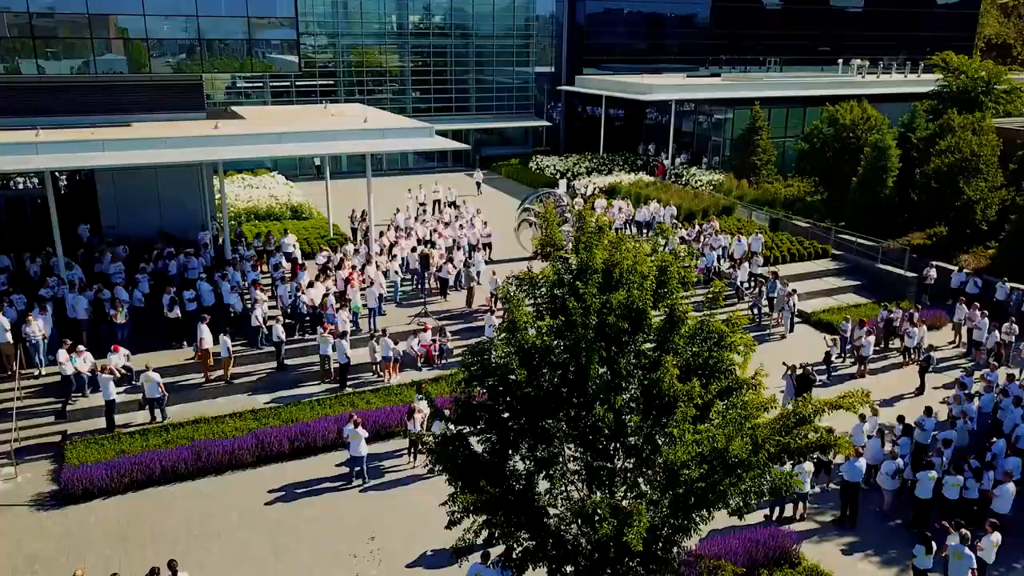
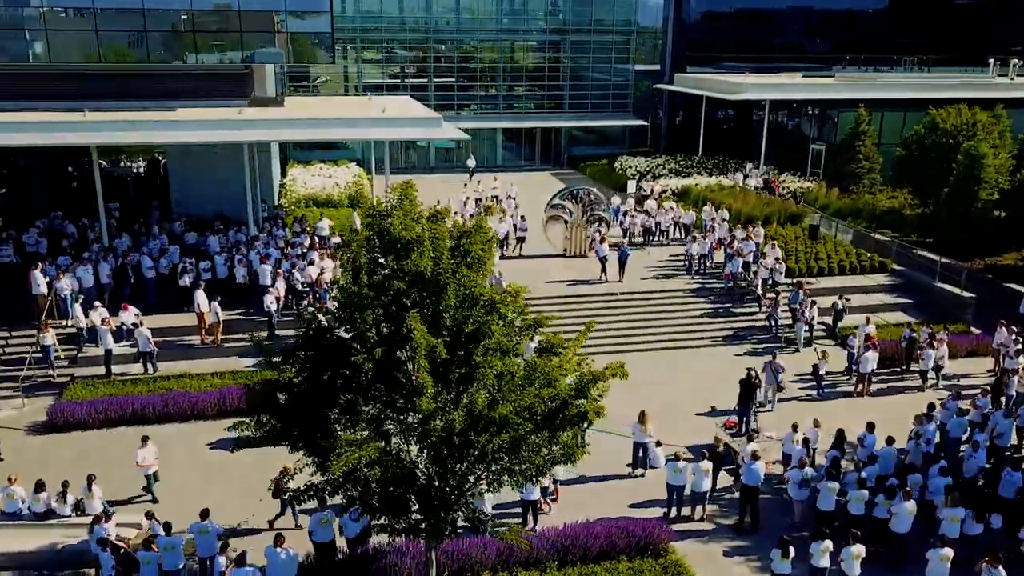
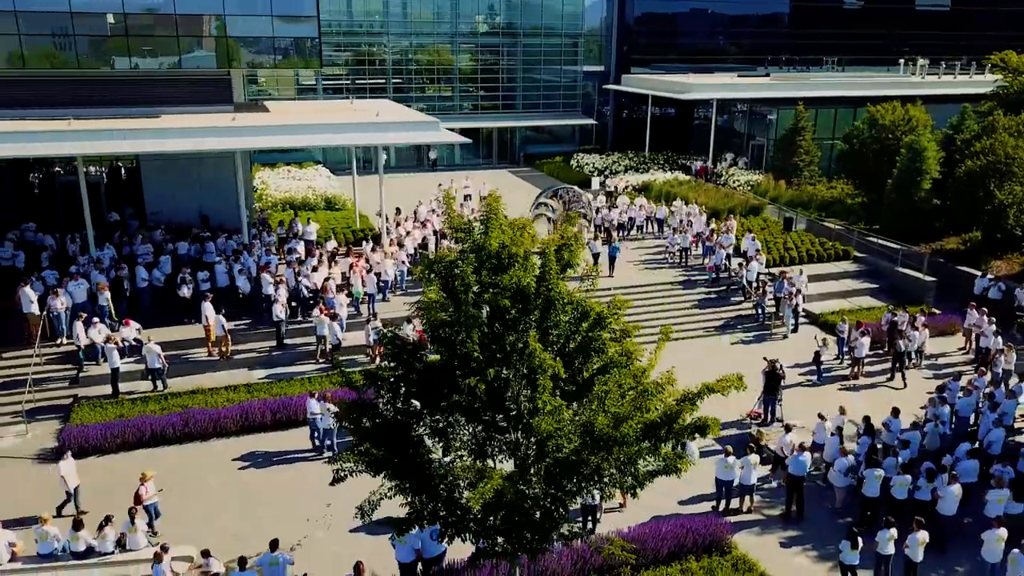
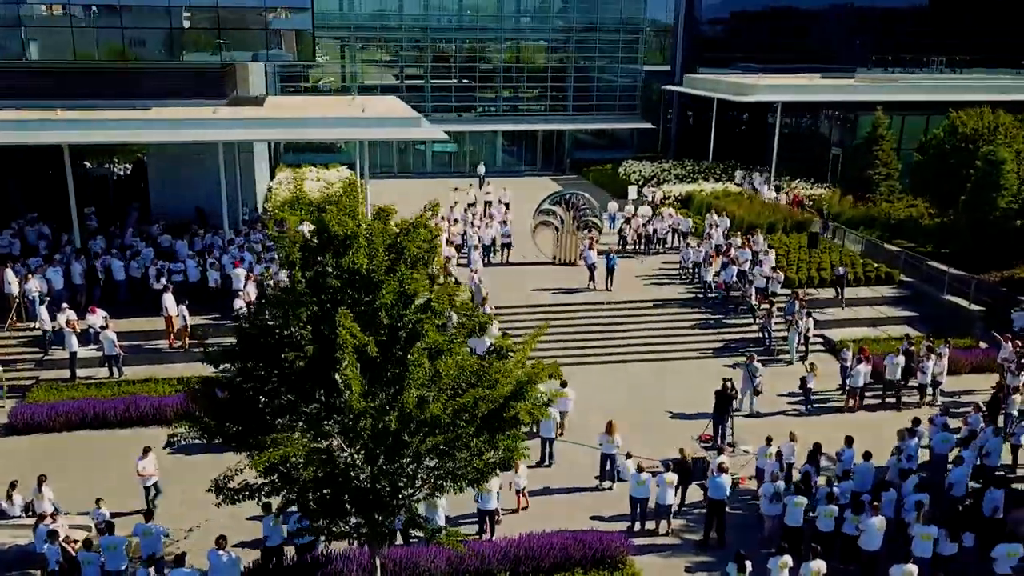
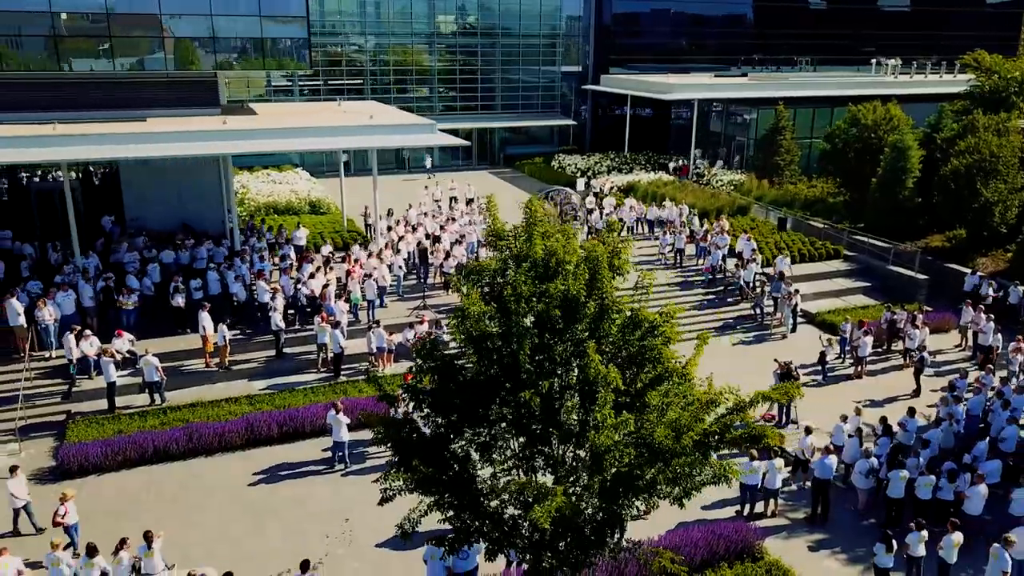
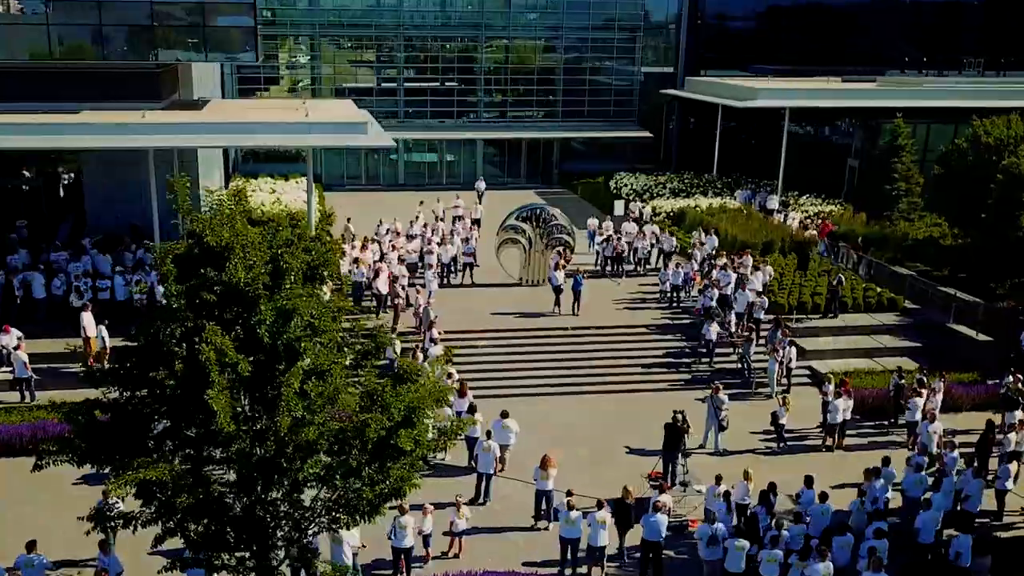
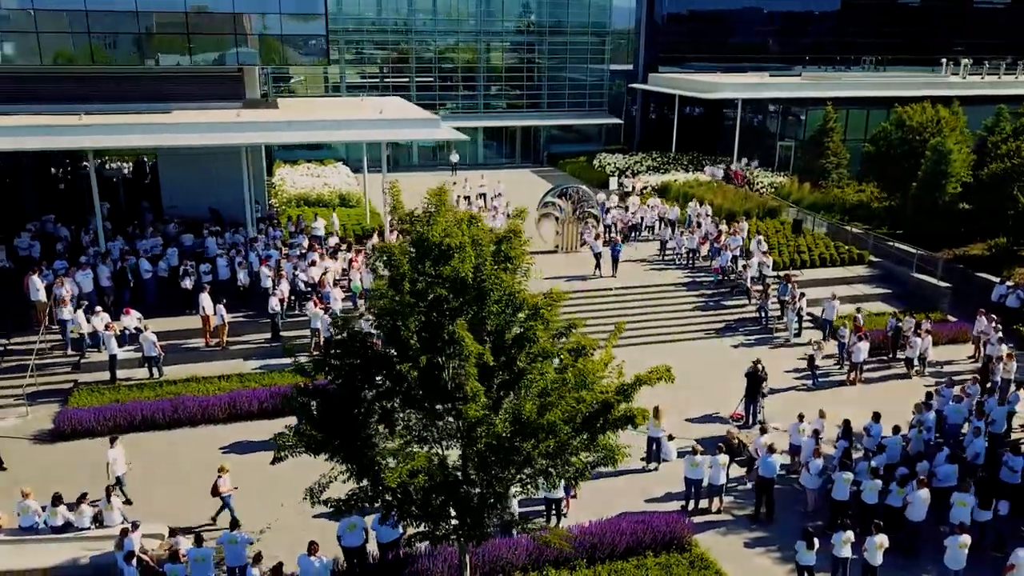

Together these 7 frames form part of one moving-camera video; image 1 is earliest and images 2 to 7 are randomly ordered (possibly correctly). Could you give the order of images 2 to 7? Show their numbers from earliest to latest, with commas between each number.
5, 3, 7, 2, 4, 6
